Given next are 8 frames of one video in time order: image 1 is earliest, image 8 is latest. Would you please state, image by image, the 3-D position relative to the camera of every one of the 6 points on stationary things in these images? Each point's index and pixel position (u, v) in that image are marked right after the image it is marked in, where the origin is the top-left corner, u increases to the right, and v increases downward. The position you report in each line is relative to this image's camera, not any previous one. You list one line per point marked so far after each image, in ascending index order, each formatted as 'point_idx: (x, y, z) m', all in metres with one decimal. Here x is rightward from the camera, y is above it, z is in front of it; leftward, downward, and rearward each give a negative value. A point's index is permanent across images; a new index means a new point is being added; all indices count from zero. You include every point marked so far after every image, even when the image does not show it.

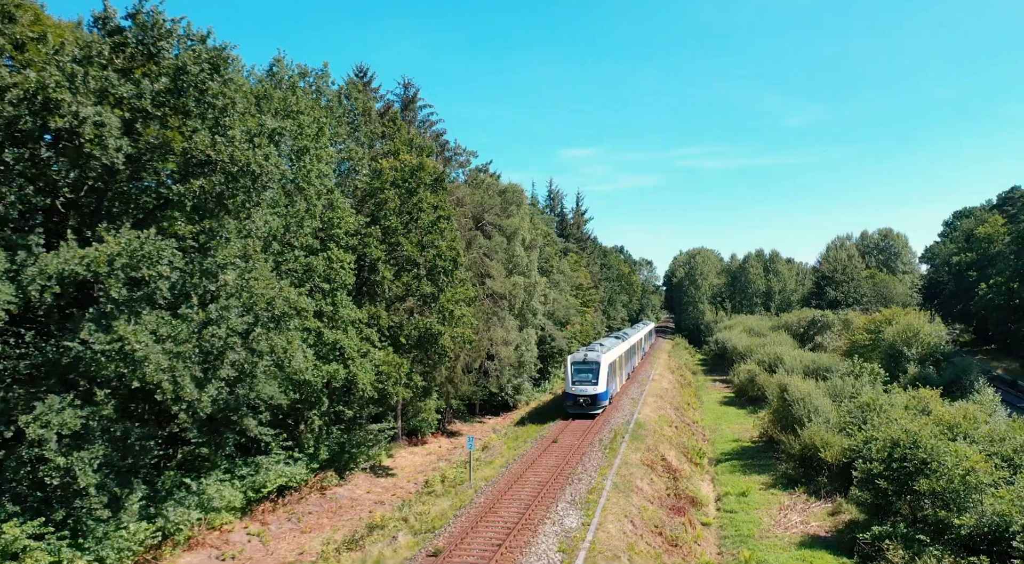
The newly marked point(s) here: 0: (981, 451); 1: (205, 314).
0: (+13.4, -4.8, +19.4) m
1: (-7.4, -0.8, +16.9) m
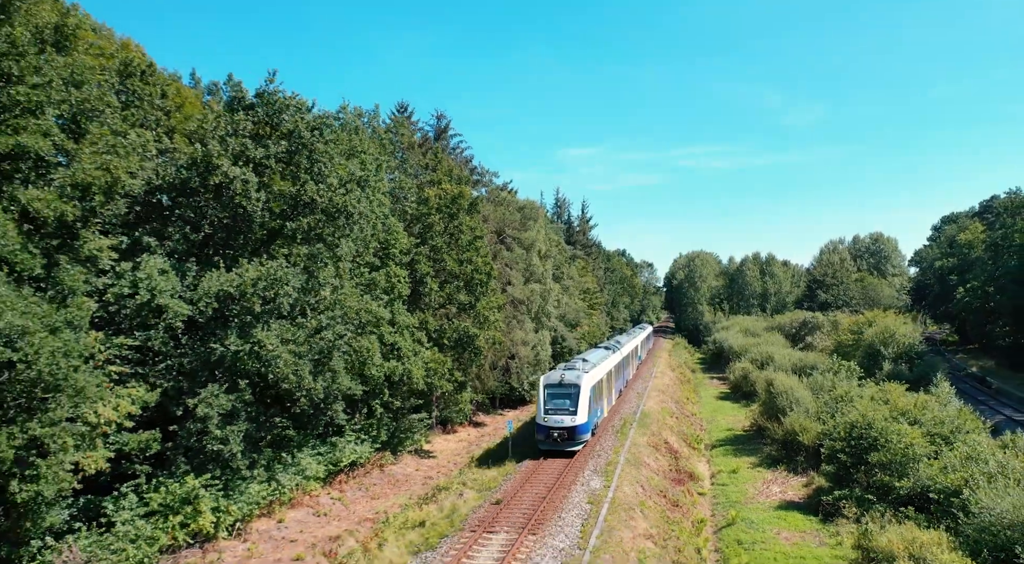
0: (+14.6, -5.3, +24.2) m
1: (-6.2, -1.3, +21.8) m
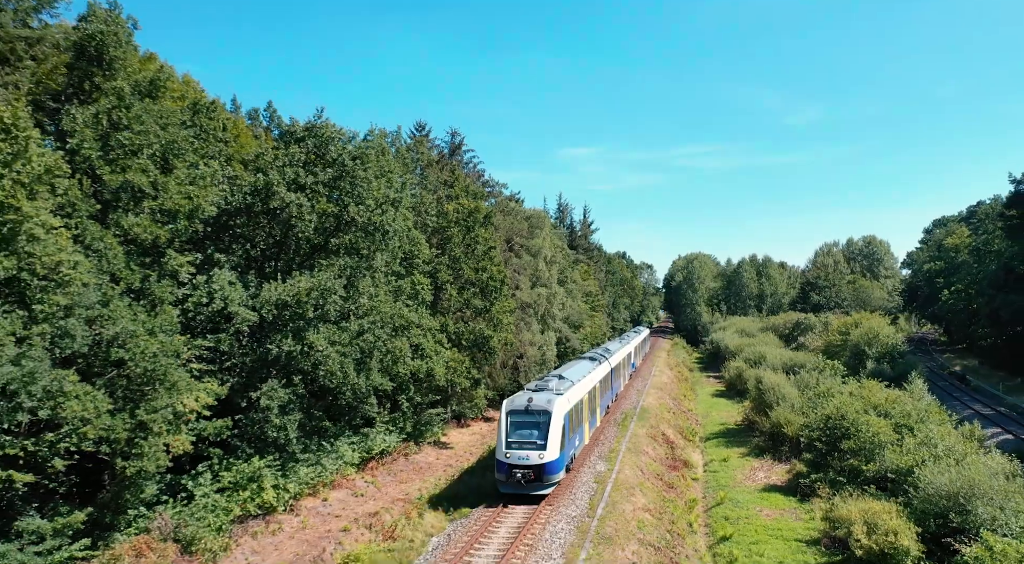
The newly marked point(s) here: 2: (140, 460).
0: (+15.2, -5.6, +27.4) m
1: (-5.7, -1.6, +24.9) m
2: (-9.9, -4.7, +18.1) m
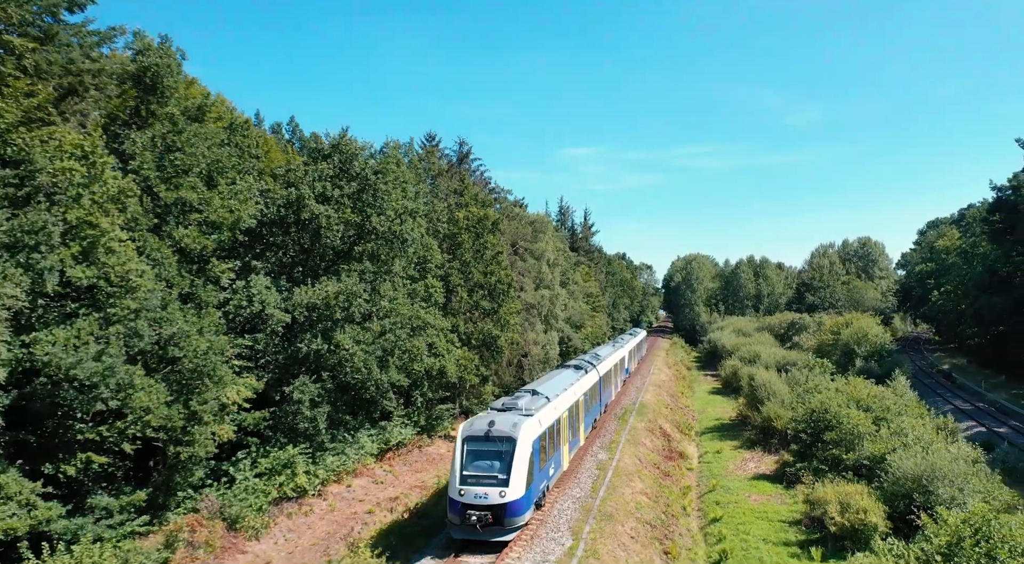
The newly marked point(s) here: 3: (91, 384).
0: (+15.5, -5.7, +29.6) m
1: (-5.3, -1.8, +27.2) m
2: (-9.6, -4.9, +20.3) m
3: (-10.4, -2.5, +16.9) m
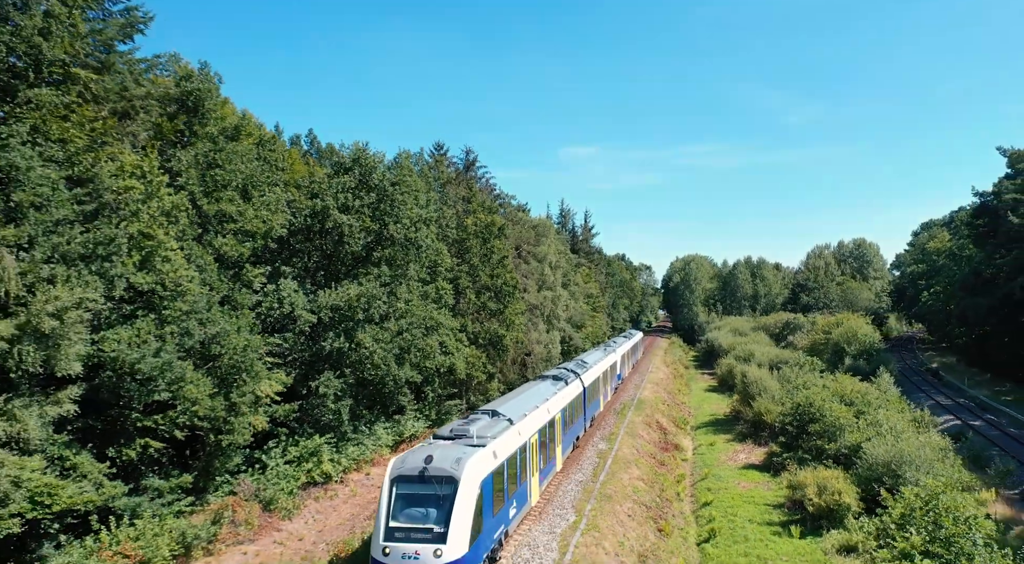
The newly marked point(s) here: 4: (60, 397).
0: (+15.8, -5.9, +31.8) m
1: (-5.0, -1.9, +29.4) m
2: (-9.3, -5.0, +22.5) m
3: (-10.2, -2.7, +19.1) m
4: (-11.2, -2.8, +16.8) m
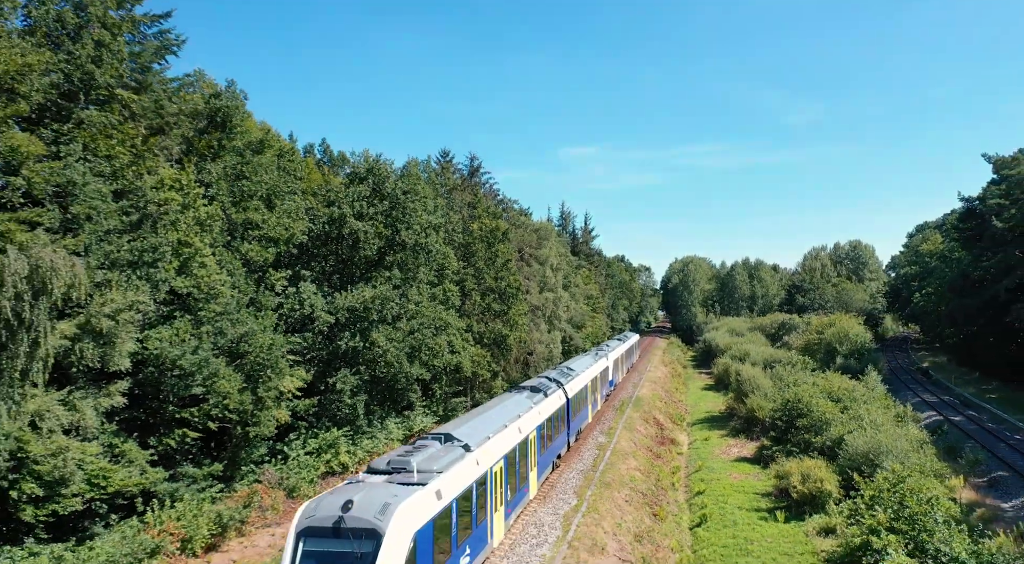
0: (+16.0, -6.0, +33.6) m
1: (-4.8, -2.0, +31.1) m
2: (-9.1, -5.2, +24.3) m
3: (-9.9, -2.8, +20.9) m
4: (-11.0, -2.9, +18.6) m
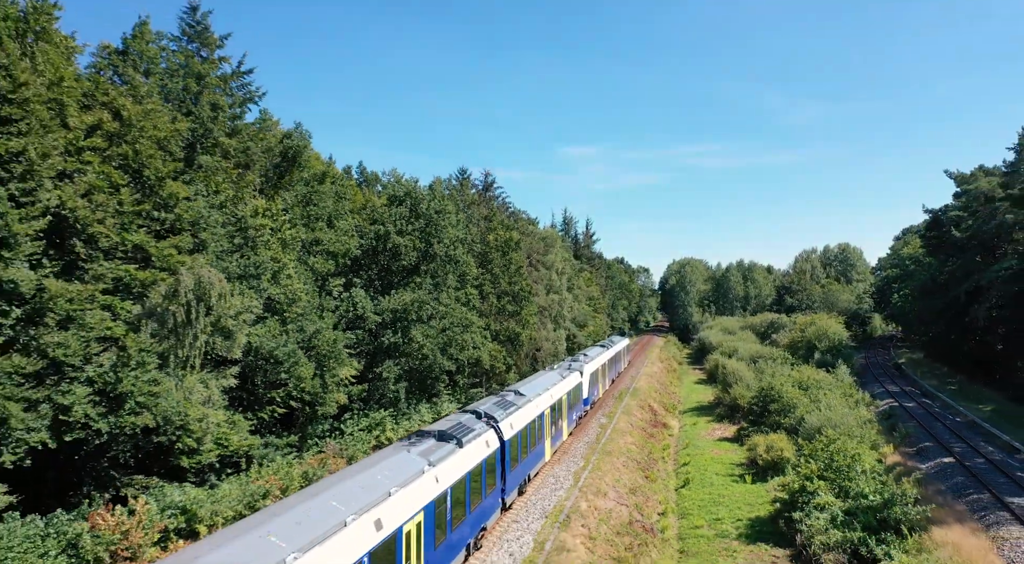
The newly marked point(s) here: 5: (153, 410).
0: (+16.8, -6.3, +39.3) m
1: (-4.0, -2.3, +36.8) m
2: (-8.3, -5.5, +30.0) m
3: (-9.1, -3.1, +26.6) m
4: (-10.2, -3.2, +24.3) m
5: (-10.1, -3.6, +19.3) m
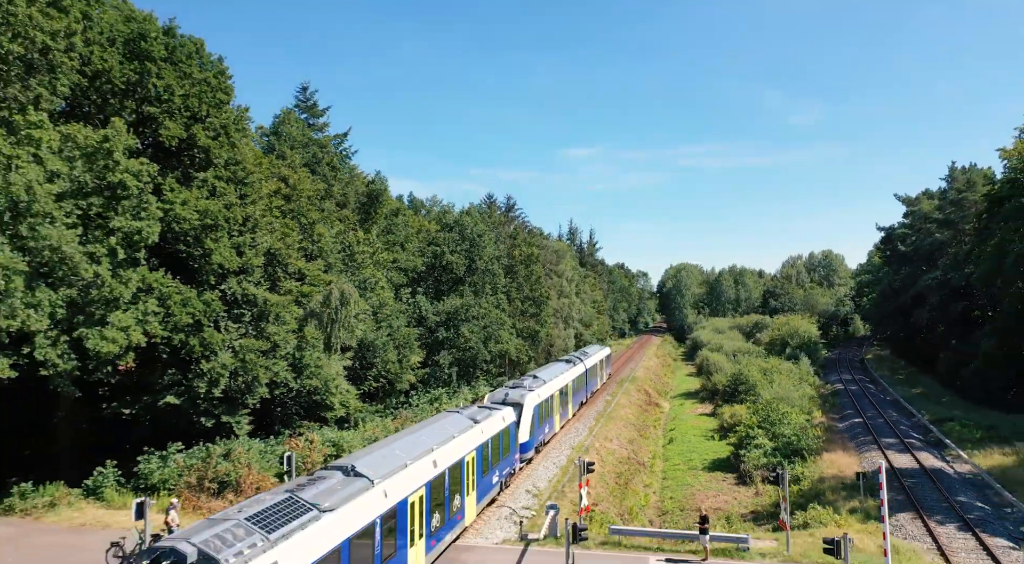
0: (+18.6, -6.9, +49.7) m
1: (-2.3, -2.9, +47.2) m
2: (-6.5, -6.0, +40.4) m
3: (-7.4, -3.6, +37.0) m
4: (-8.5, -3.8, +34.7) m
5: (-8.4, -4.1, +29.7) m
